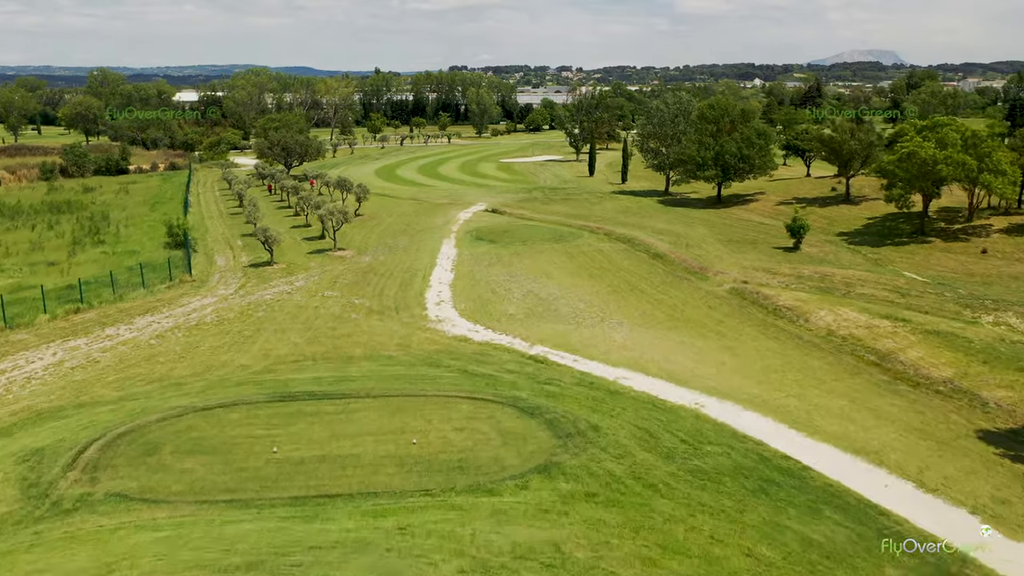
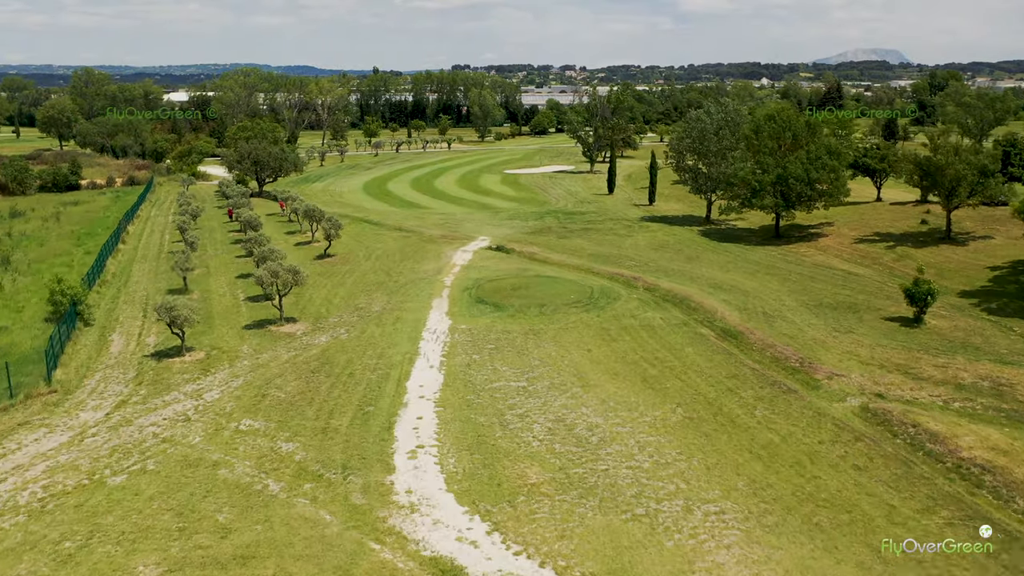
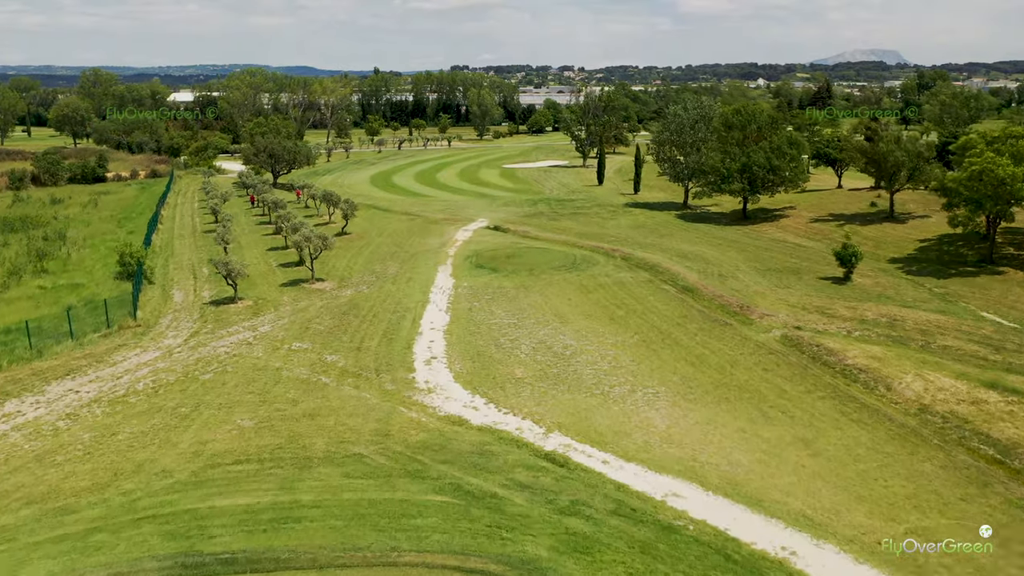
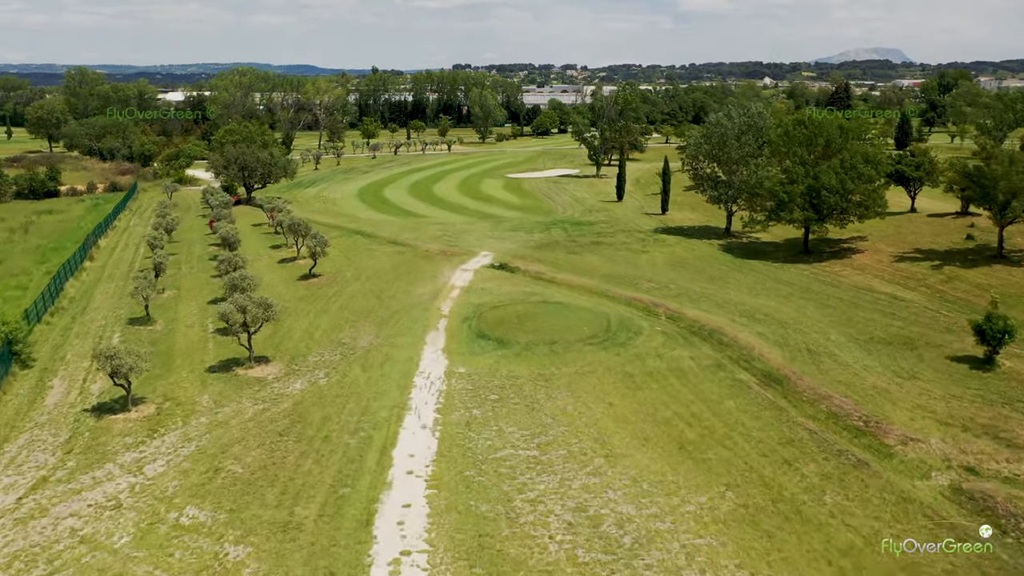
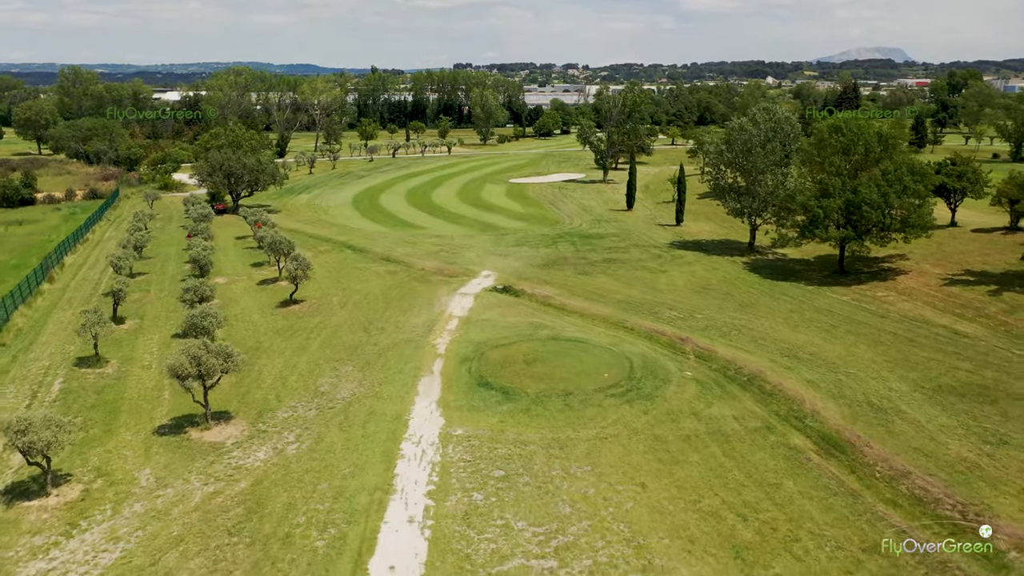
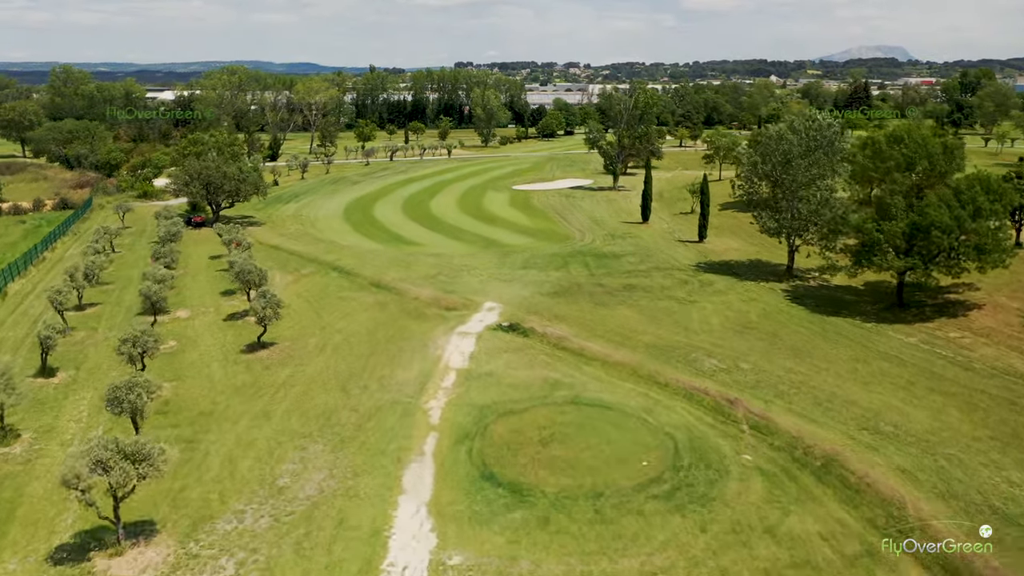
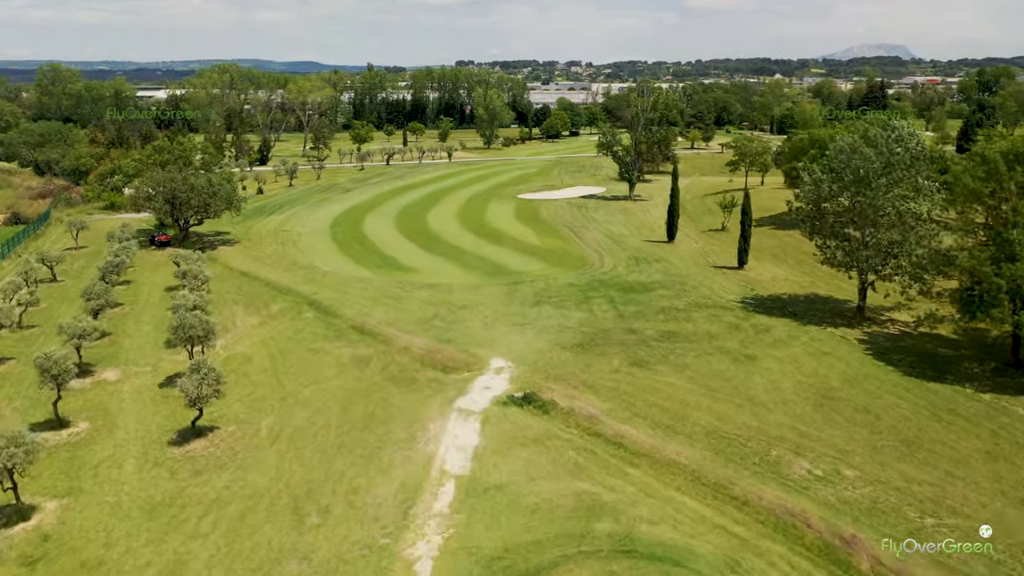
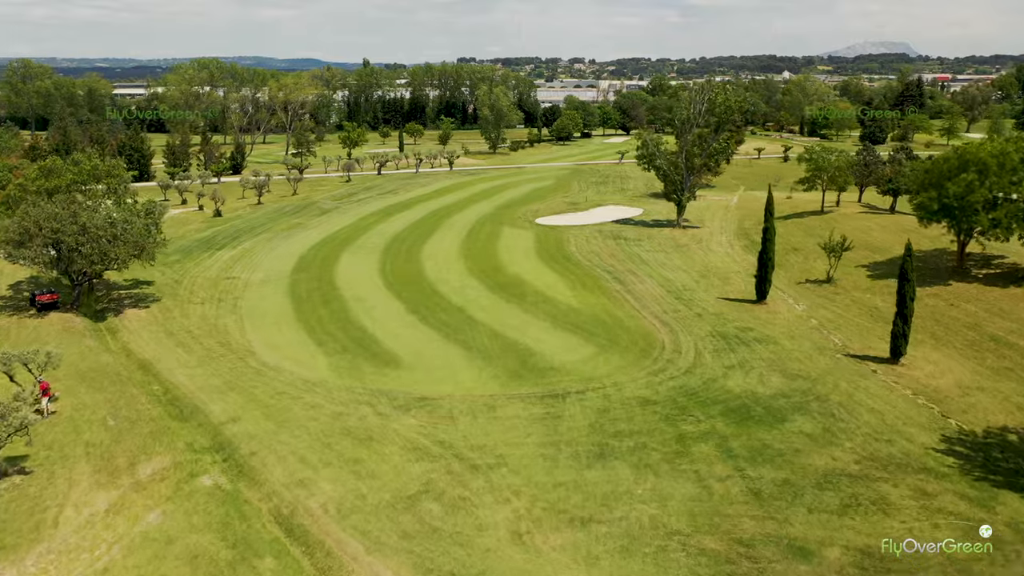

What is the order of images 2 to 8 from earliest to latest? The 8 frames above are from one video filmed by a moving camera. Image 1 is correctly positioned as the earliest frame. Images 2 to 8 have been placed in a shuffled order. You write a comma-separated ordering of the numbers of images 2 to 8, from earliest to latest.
3, 2, 4, 5, 6, 7, 8
